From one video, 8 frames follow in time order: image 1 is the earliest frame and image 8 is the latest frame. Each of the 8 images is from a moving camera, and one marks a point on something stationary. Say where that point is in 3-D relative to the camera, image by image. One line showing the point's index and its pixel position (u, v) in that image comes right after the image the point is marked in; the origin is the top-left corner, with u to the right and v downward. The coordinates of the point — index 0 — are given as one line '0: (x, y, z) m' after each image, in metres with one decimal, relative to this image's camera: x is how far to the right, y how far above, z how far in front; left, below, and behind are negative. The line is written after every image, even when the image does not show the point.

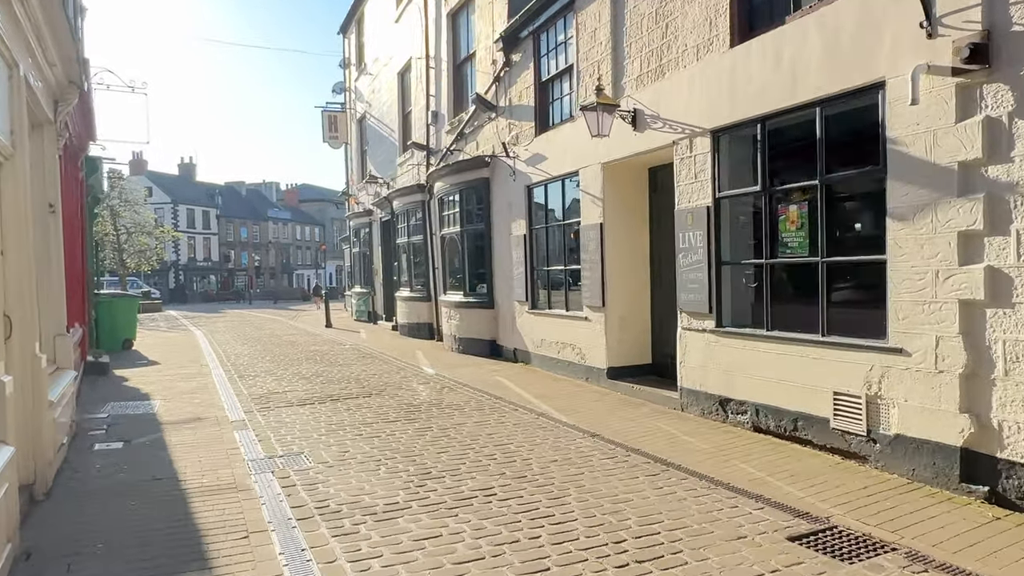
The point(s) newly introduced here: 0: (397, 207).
0: (-3.0, +2.1, +17.7) m
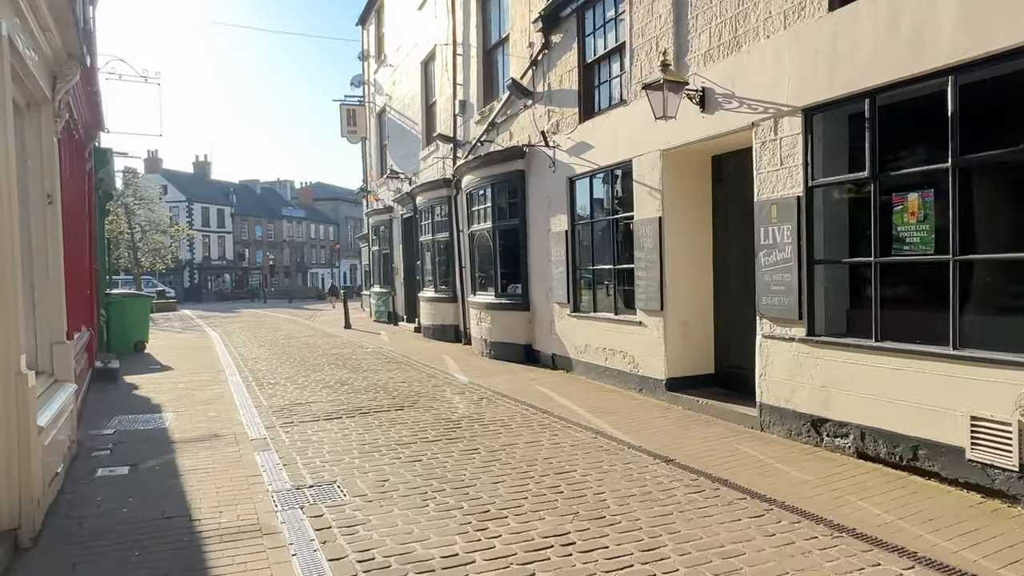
0: (-2.3, +2.1, +16.8) m
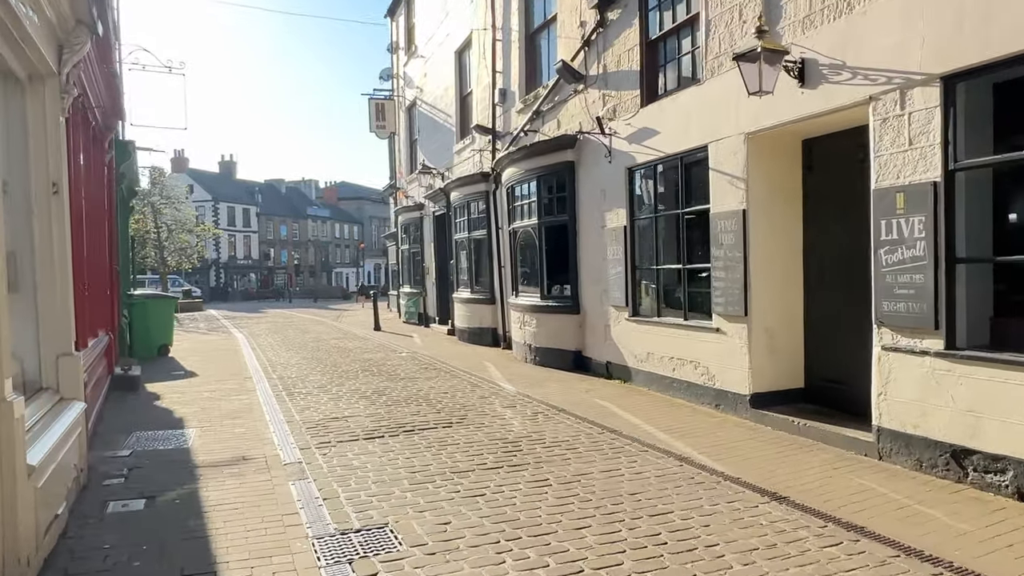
0: (-1.3, +2.1, +16.0) m
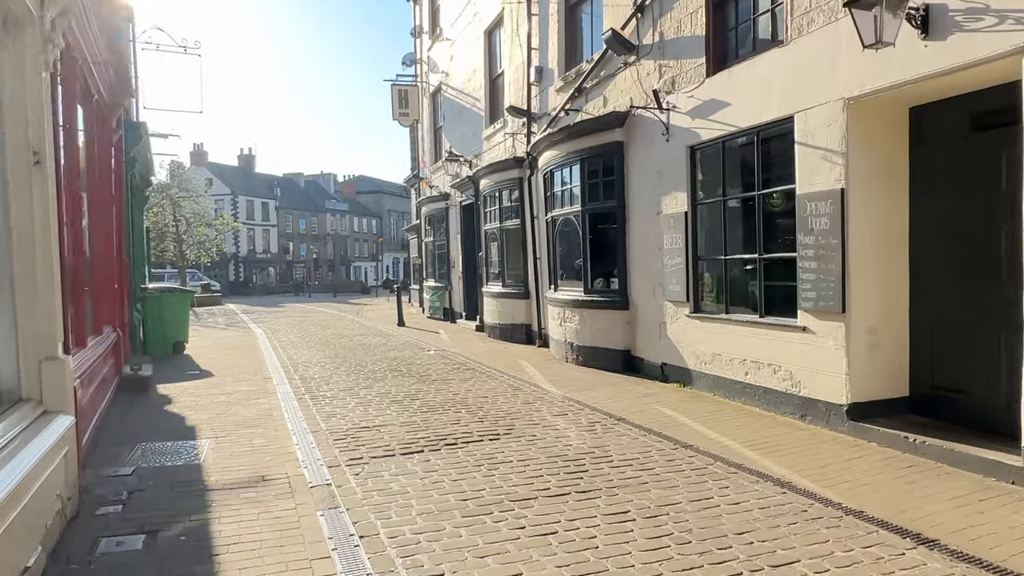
0: (-0.6, +2.2, +15.0) m
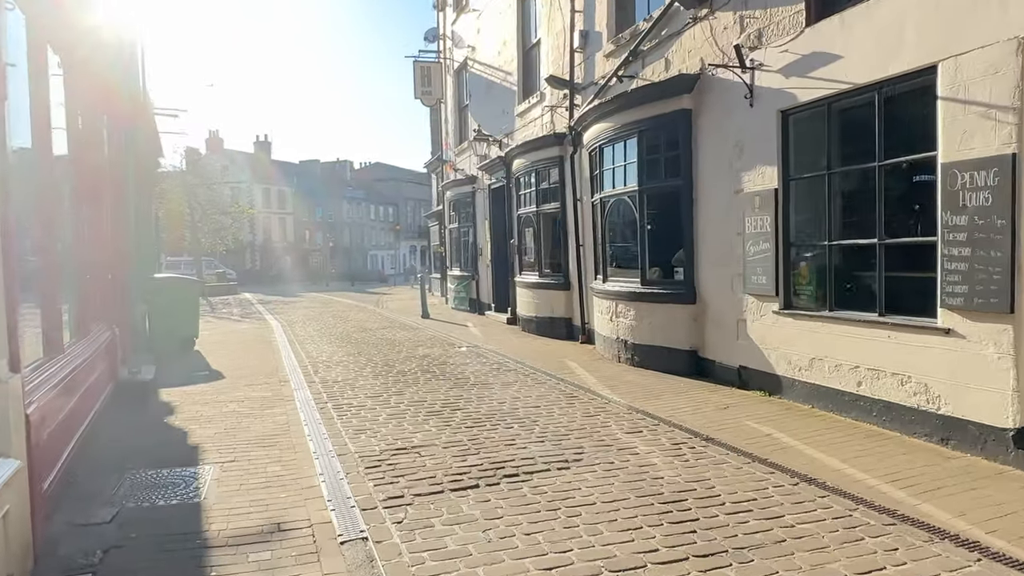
0: (+0.2, +2.5, +13.8) m
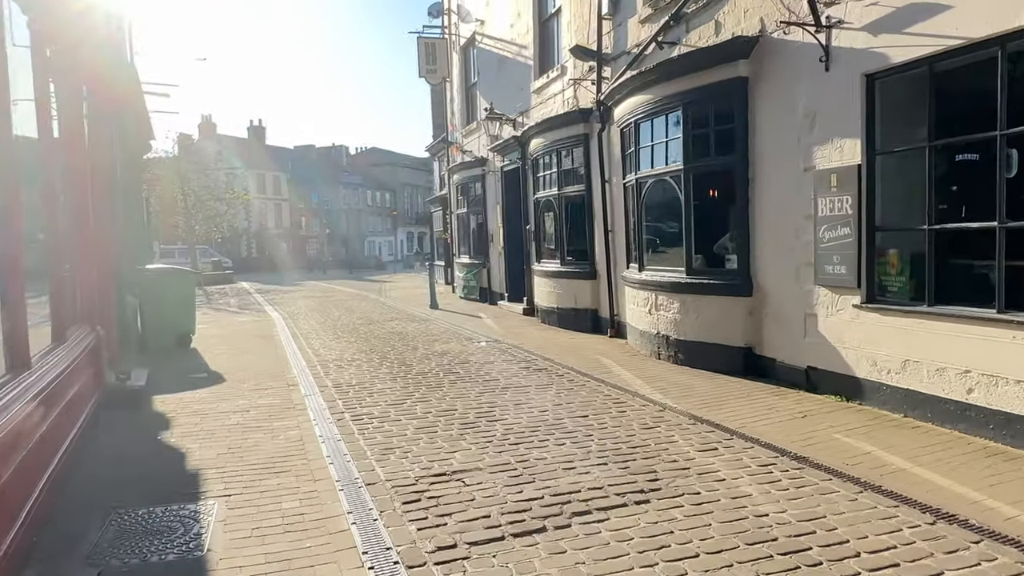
0: (+0.5, +2.7, +12.8) m
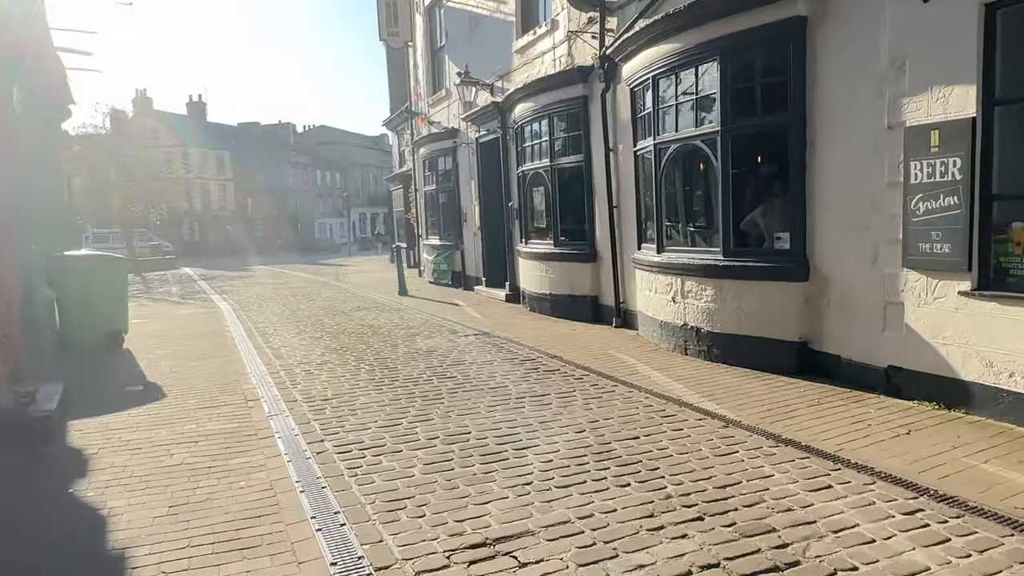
0: (+0.2, +2.9, +11.3) m
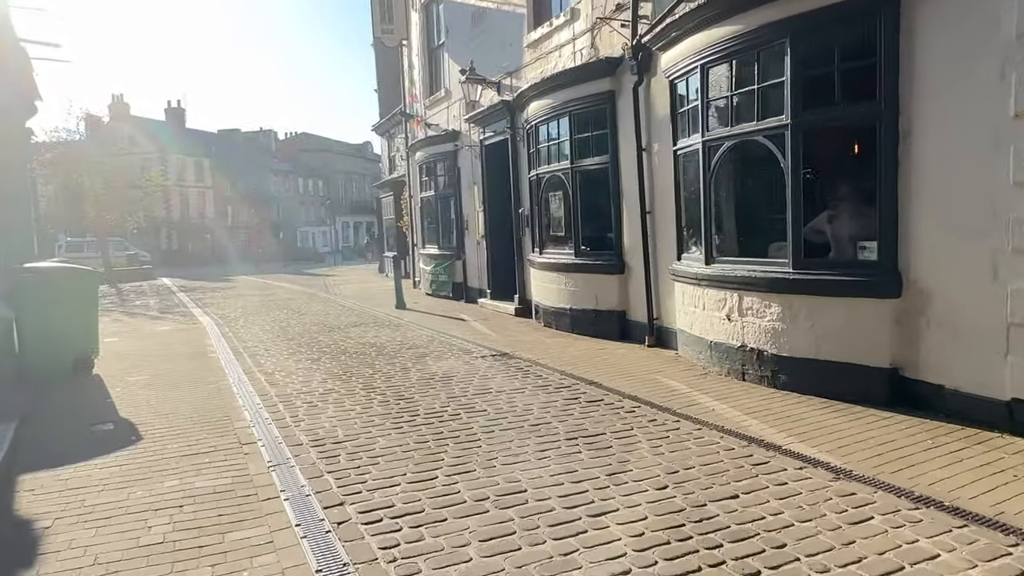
0: (+0.4, +2.7, +10.4) m
